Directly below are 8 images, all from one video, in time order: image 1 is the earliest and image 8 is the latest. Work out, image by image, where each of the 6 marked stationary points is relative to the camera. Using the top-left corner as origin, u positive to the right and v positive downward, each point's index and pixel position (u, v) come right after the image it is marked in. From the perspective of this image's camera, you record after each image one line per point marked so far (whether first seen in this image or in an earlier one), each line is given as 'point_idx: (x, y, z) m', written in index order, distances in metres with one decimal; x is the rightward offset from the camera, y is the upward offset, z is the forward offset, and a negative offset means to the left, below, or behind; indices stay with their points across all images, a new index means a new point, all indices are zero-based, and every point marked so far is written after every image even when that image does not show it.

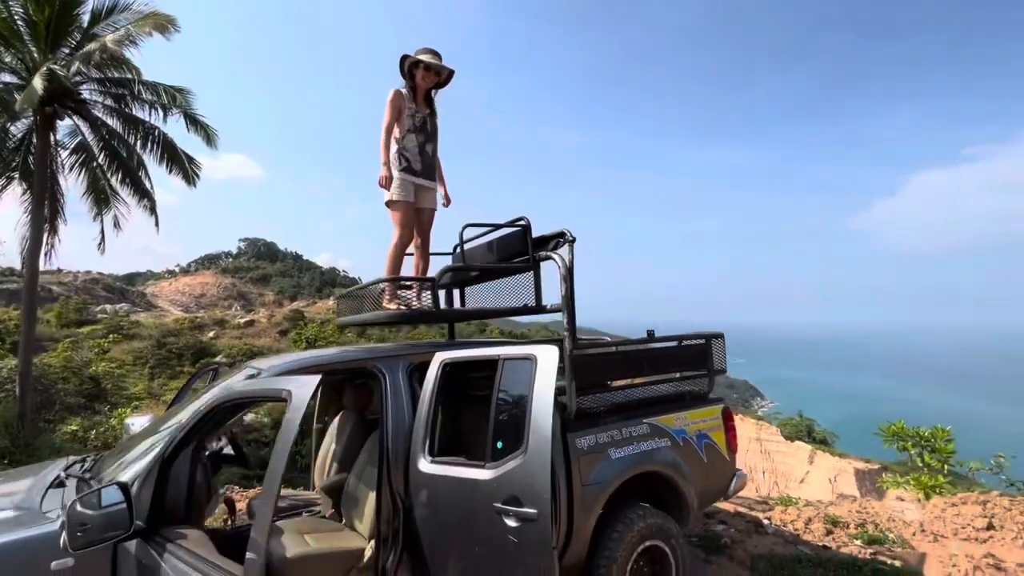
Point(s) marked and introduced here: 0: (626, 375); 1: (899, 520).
0: (+0.3, -0.3, +1.8) m
1: (+2.0, -1.2, +3.0) m
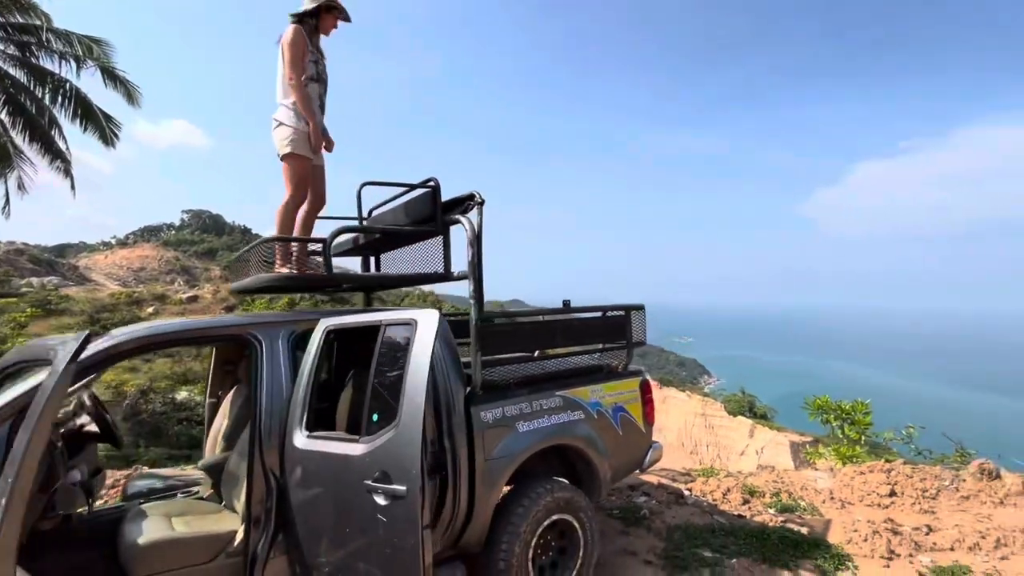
0: (+0.1, -0.2, +1.7) m
1: (+1.6, -1.1, +3.1) m
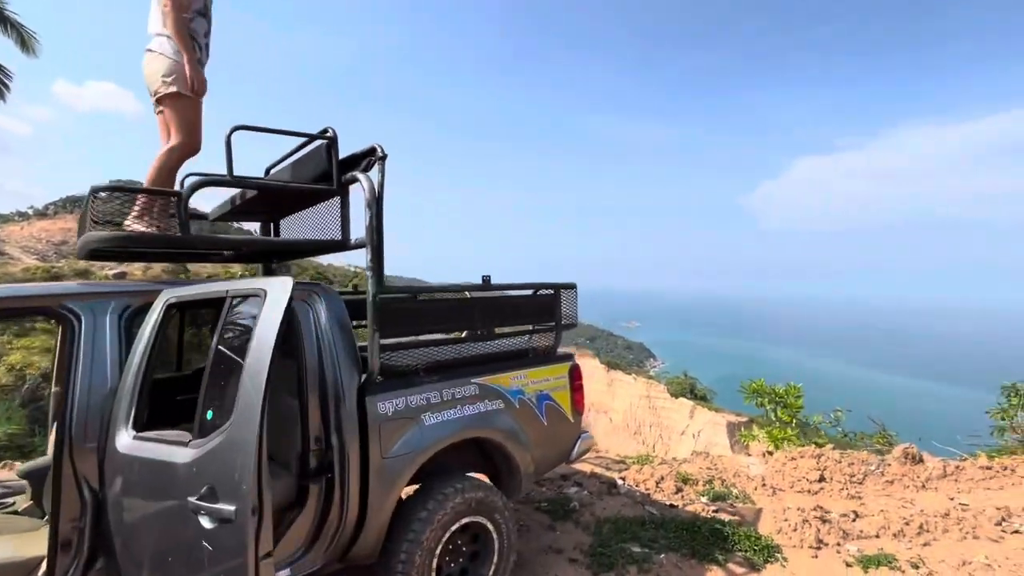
0: (-0.2, -0.1, +1.5) m
1: (+1.2, -1.0, +3.1) m
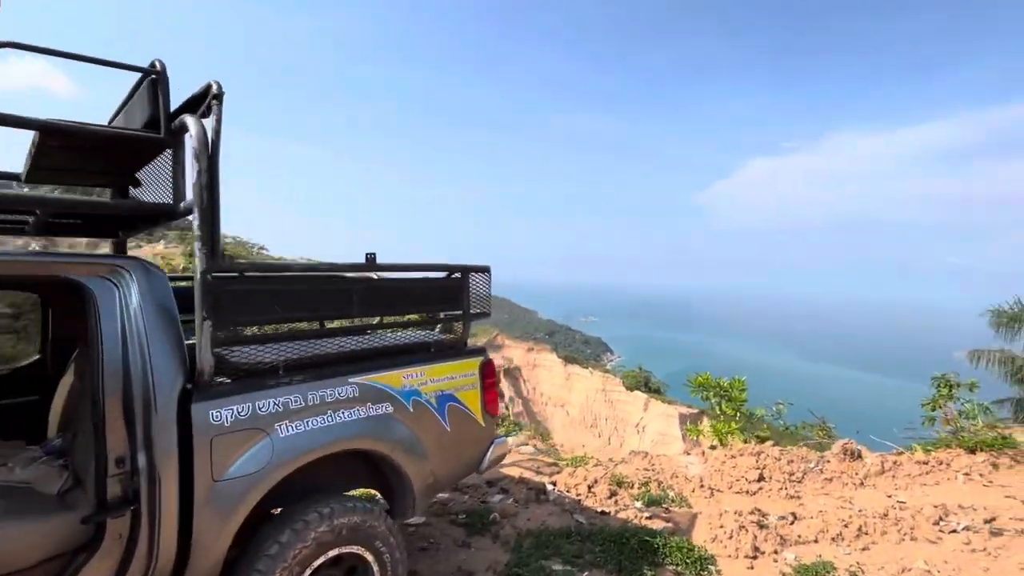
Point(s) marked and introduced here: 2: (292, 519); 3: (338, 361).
0: (-0.4, -0.1, +1.3) m
1: (+0.8, -0.9, +2.9) m
2: (-0.4, -0.4, +1.2) m
3: (-0.4, -0.2, +1.4) m
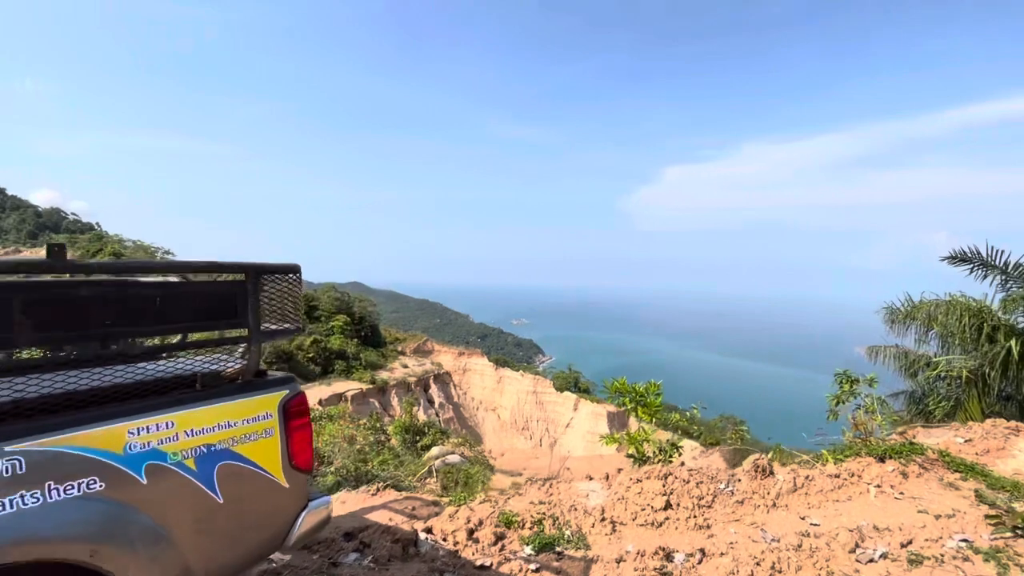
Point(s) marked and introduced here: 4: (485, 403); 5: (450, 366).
0: (-0.7, -0.1, +0.8) m
1: (+0.3, -1.0, +2.6) m
2: (-0.8, -0.5, +0.7) m
3: (-0.7, -0.2, +0.9) m
4: (-0.8, -3.4, +18.2) m
5: (-1.9, -2.4, +19.2) m
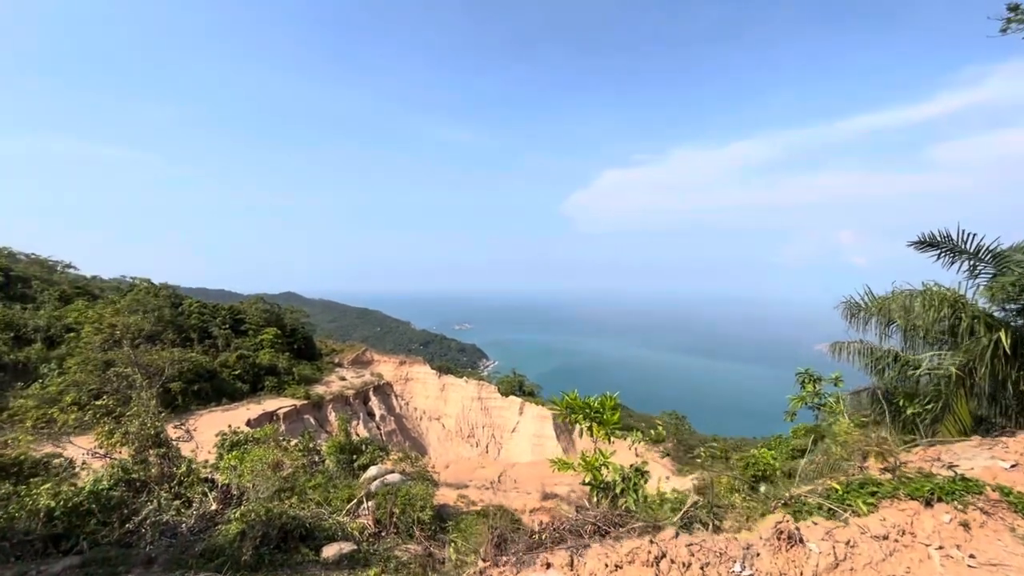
0: (-0.8, -0.1, -0.2) m
1: (+0.1, -1.0, +1.6) m
2: (-0.8, -0.5, -0.4) m
3: (-0.8, -0.2, -0.2) m
4: (-2.5, -3.6, +17.1) m
5: (-3.7, -2.7, +17.9) m
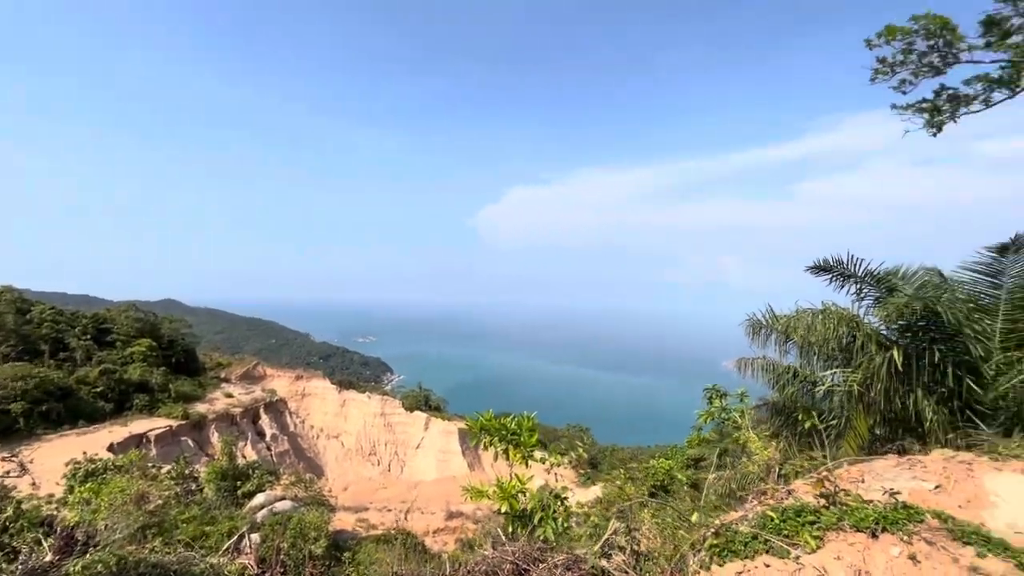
0: (-0.7, -0.1, -0.8) m
1: (-0.1, -1.0, +1.2) m
2: (-0.6, -0.5, -0.9) m
3: (-0.7, -0.2, -0.7) m
4: (-5.0, -3.9, +16.0) m
5: (-6.4, -3.0, +16.7) m
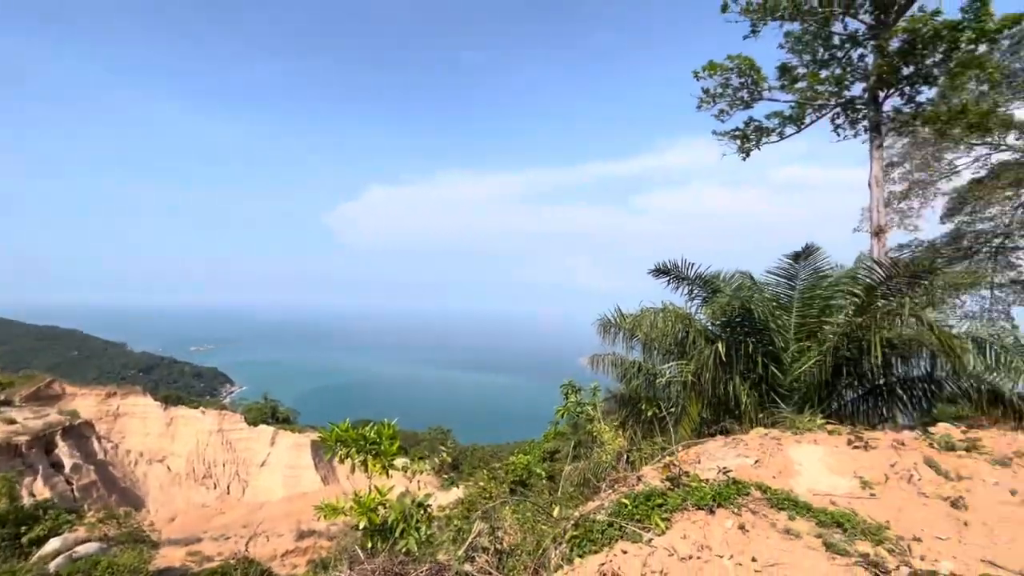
0: (-0.5, -0.1, -1.0) m
1: (-0.4, -1.0, +1.1) m
2: (-0.4, -0.4, -1.1) m
3: (-0.5, -0.2, -0.9) m
4: (-8.6, -4.0, +14.3) m
5: (-10.1, -3.1, +14.6) m
